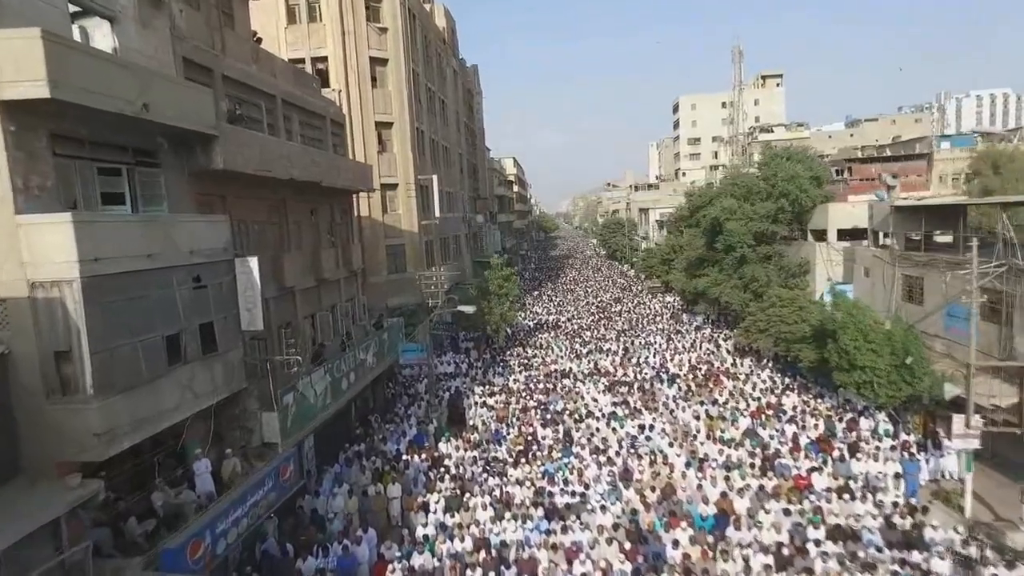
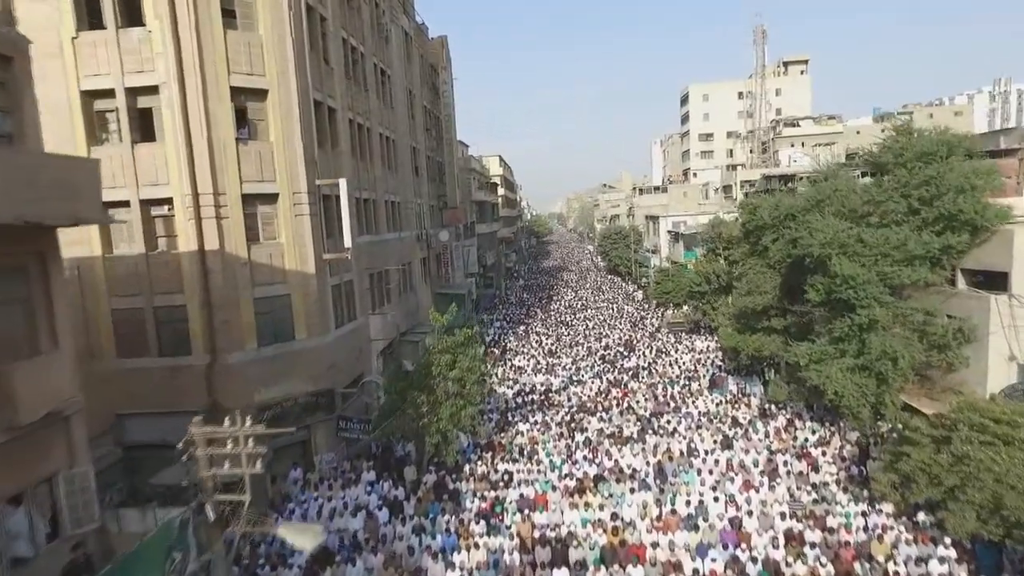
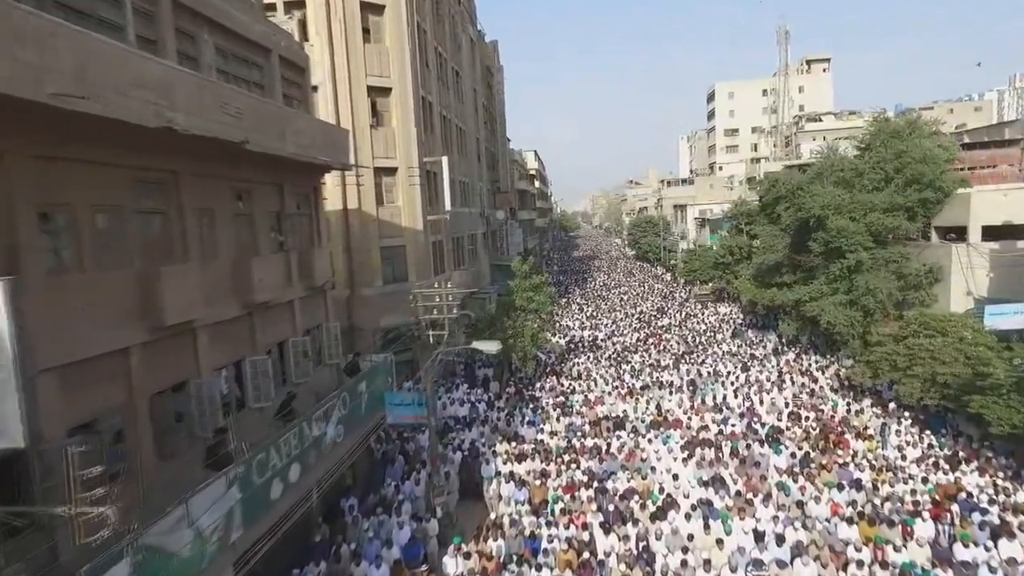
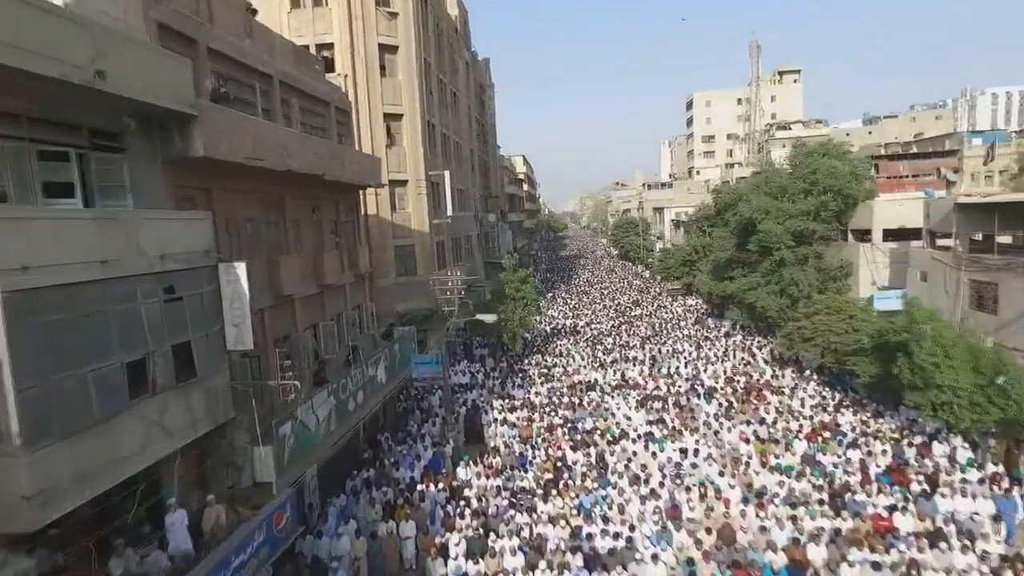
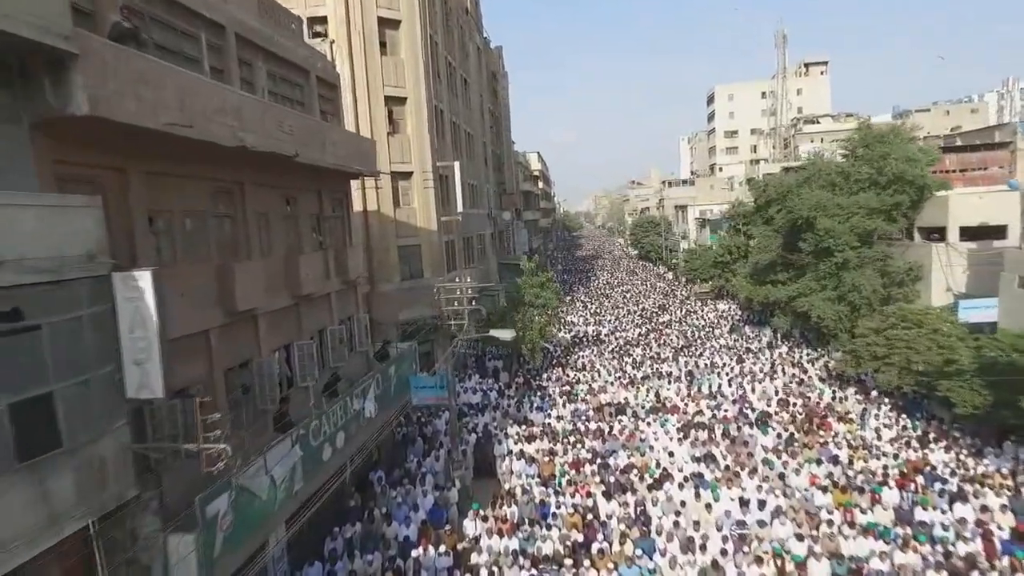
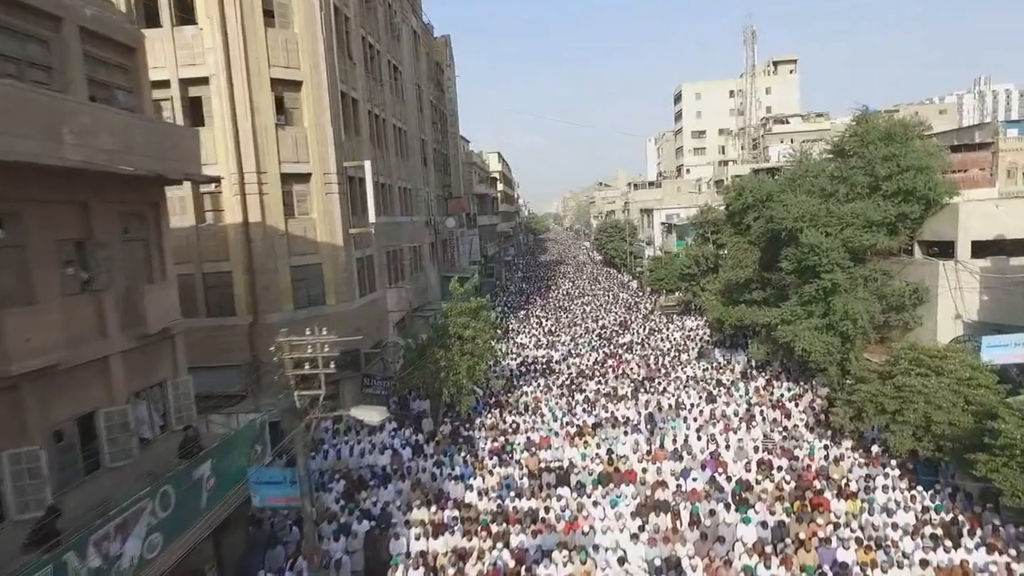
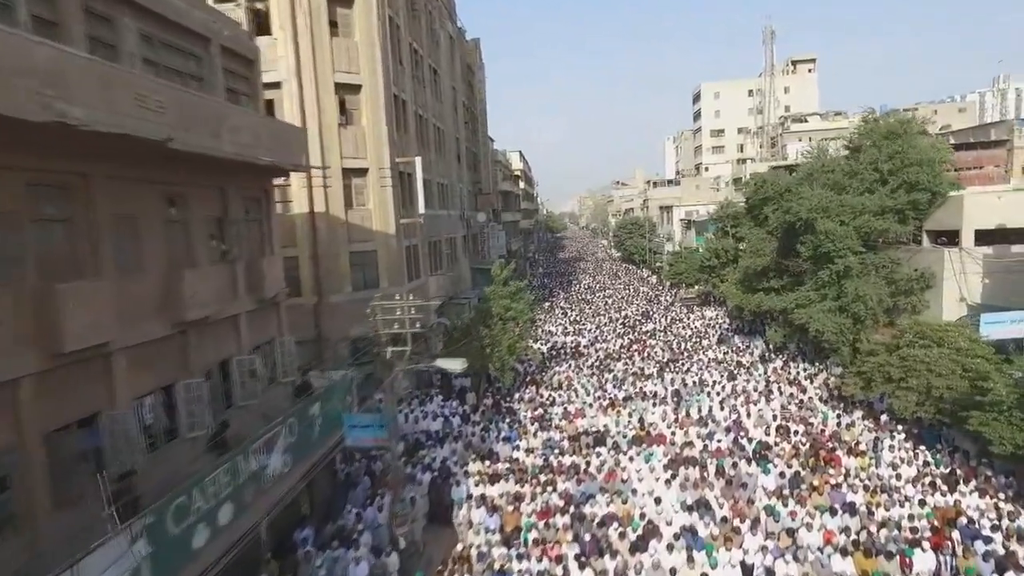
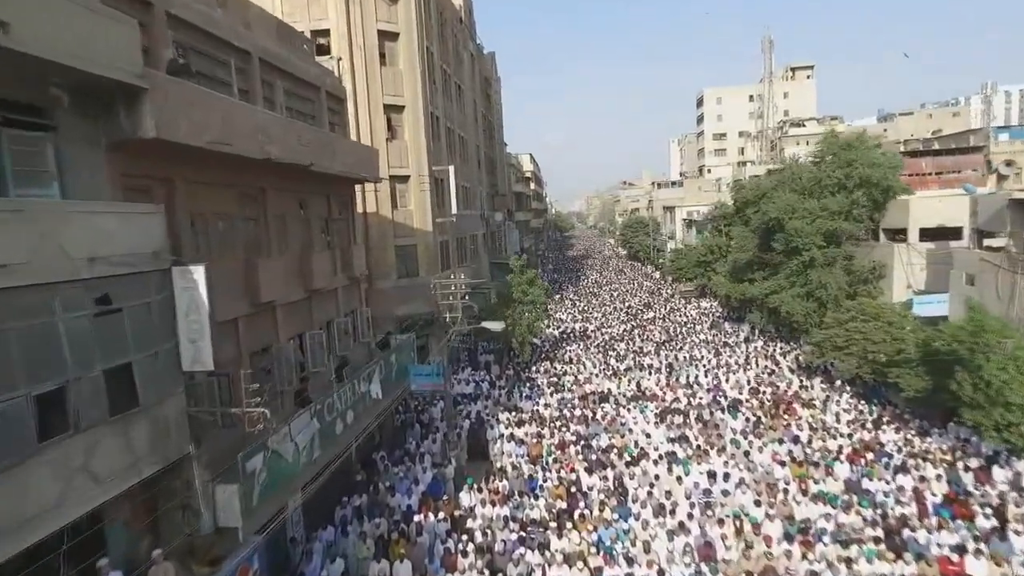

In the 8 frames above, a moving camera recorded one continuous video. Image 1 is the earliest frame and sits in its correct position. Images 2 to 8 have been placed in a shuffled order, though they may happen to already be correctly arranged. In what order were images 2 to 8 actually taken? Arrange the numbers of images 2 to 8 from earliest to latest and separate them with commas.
4, 8, 5, 3, 7, 6, 2
